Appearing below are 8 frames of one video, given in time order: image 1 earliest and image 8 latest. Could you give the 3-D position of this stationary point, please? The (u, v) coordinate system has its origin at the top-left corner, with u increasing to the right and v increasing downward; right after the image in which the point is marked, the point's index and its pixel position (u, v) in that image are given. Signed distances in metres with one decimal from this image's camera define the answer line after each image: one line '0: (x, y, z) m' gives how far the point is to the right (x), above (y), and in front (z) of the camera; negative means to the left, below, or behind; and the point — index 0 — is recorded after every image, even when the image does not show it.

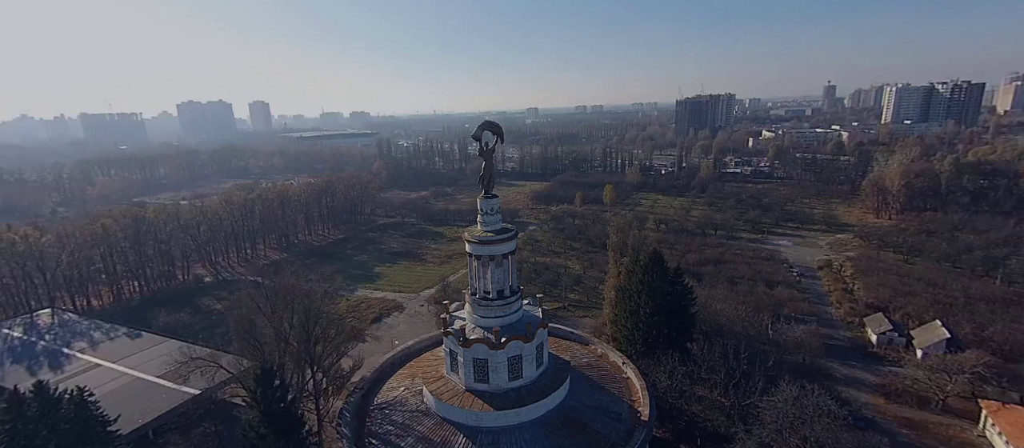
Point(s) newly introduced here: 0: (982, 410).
0: (+20.4, -8.1, +19.7) m
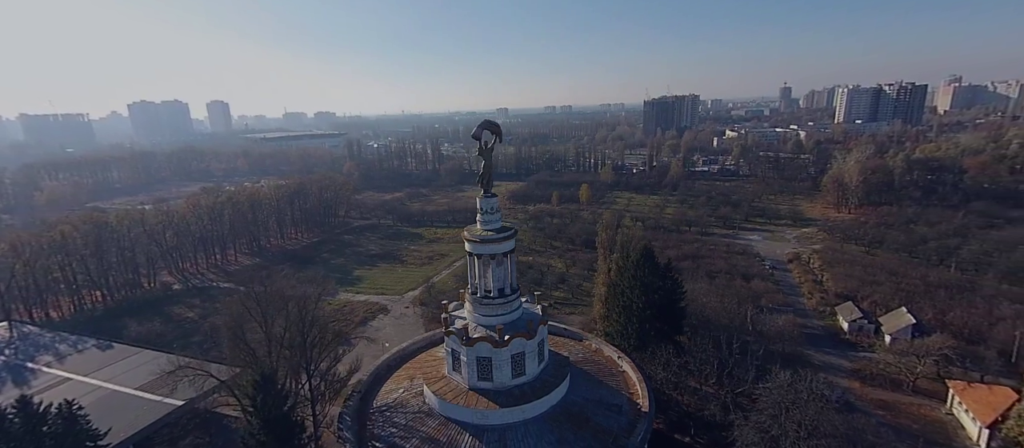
0: (+20.3, -7.7, +21.1) m
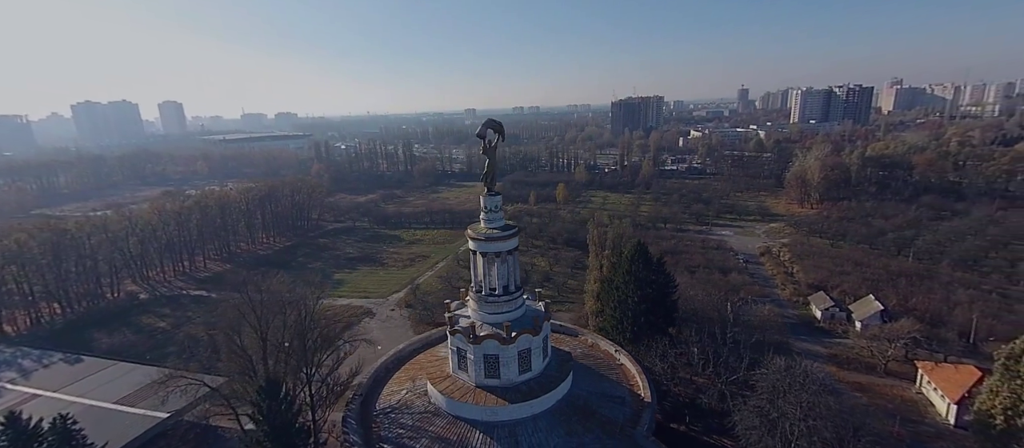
0: (+20.3, -7.3, +22.6) m
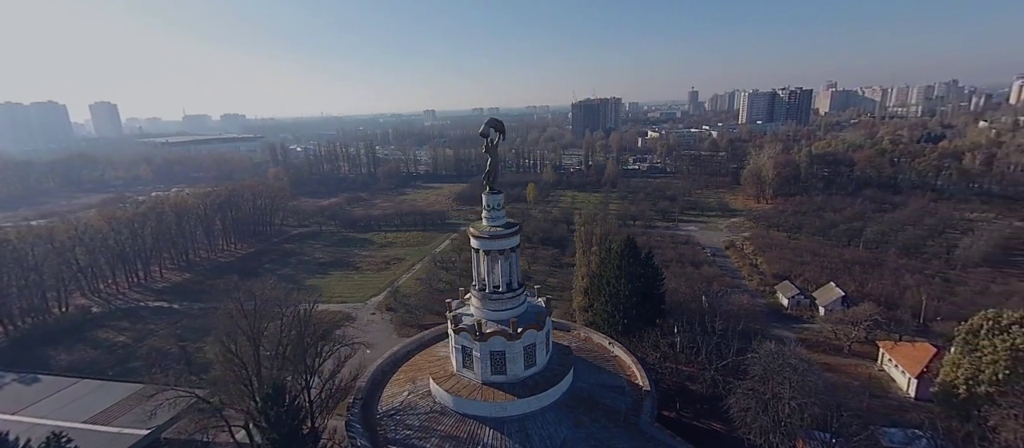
0: (+19.9, -6.8, +24.6) m
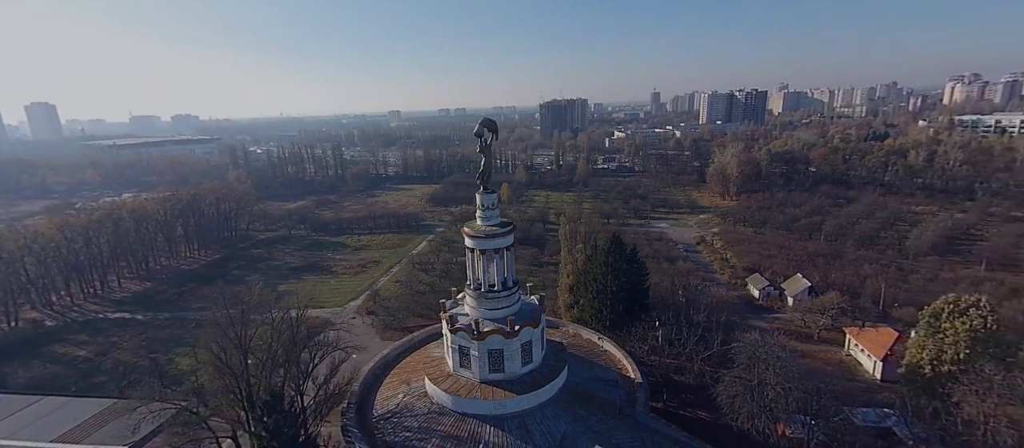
0: (+19.2, -6.4, +26.1) m
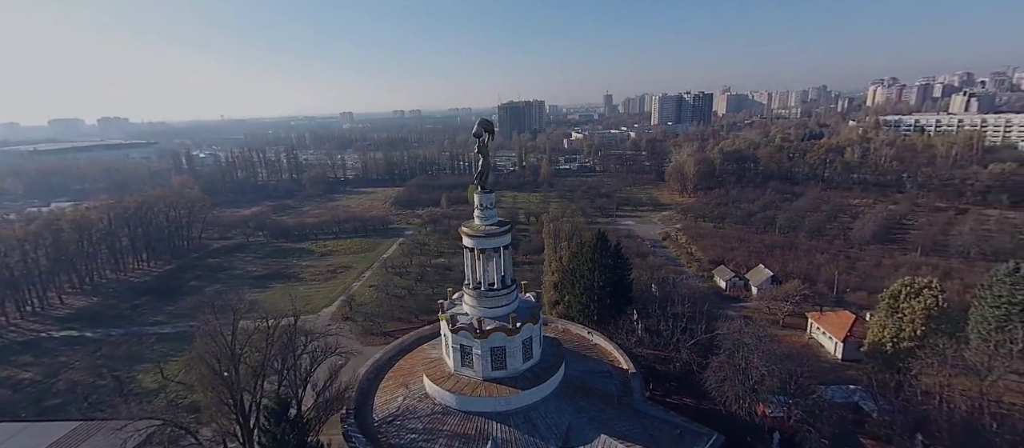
0: (+18.4, -5.9, +28.1) m
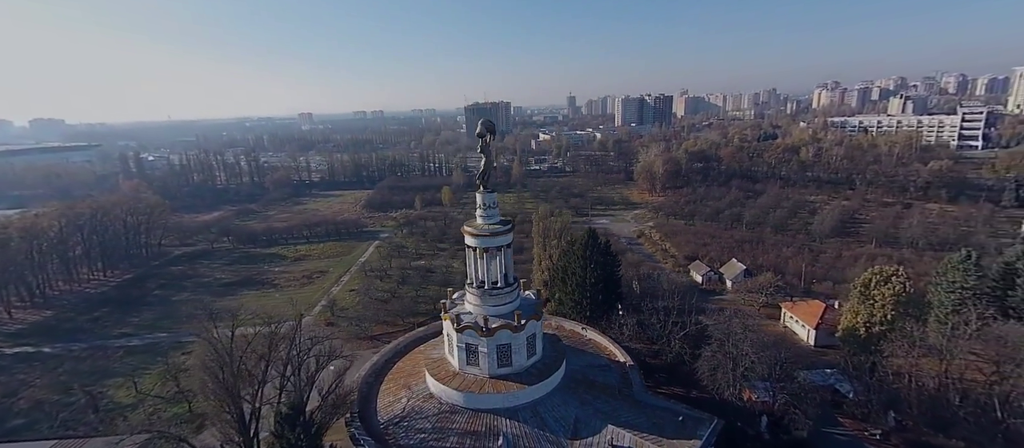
0: (+17.7, -5.6, +29.7) m
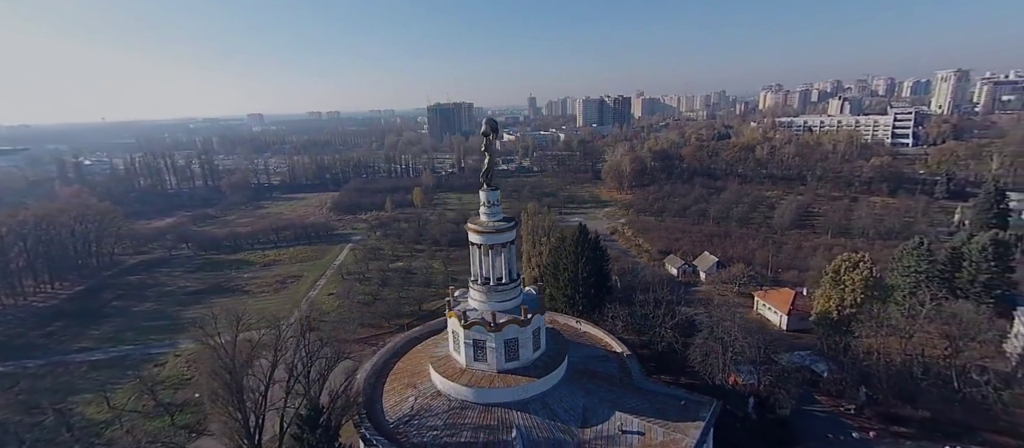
0: (+16.9, -5.1, +31.5) m
